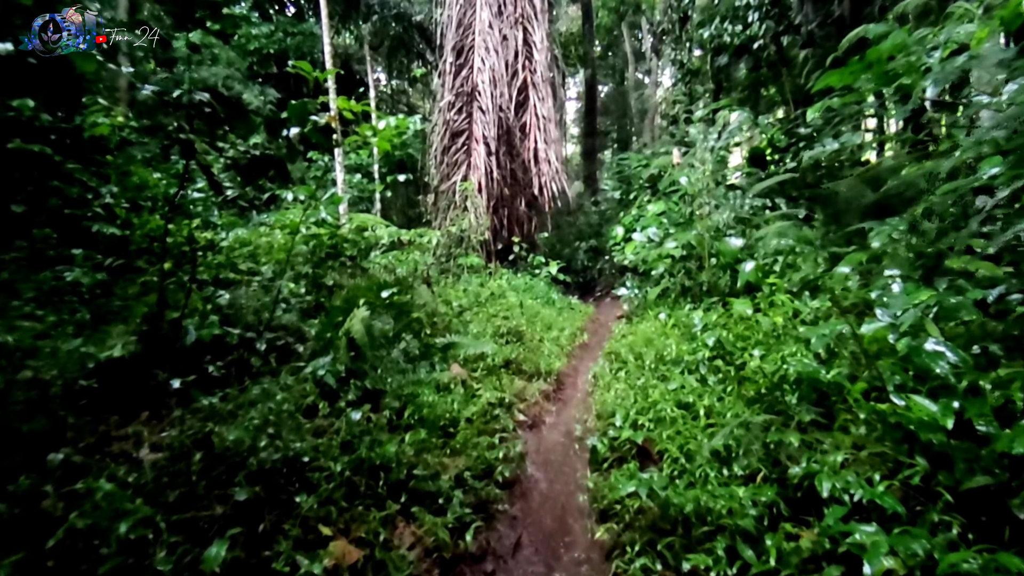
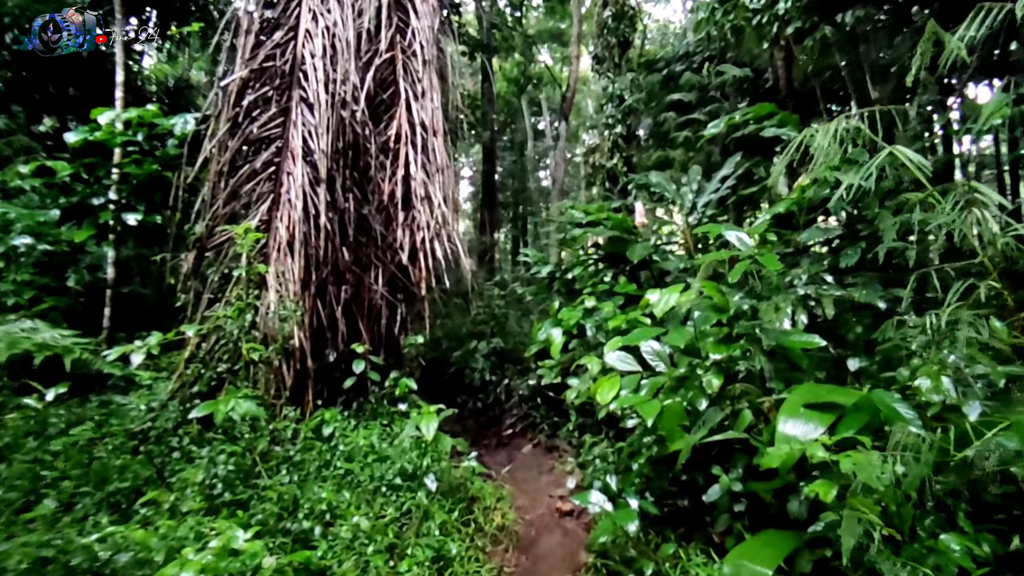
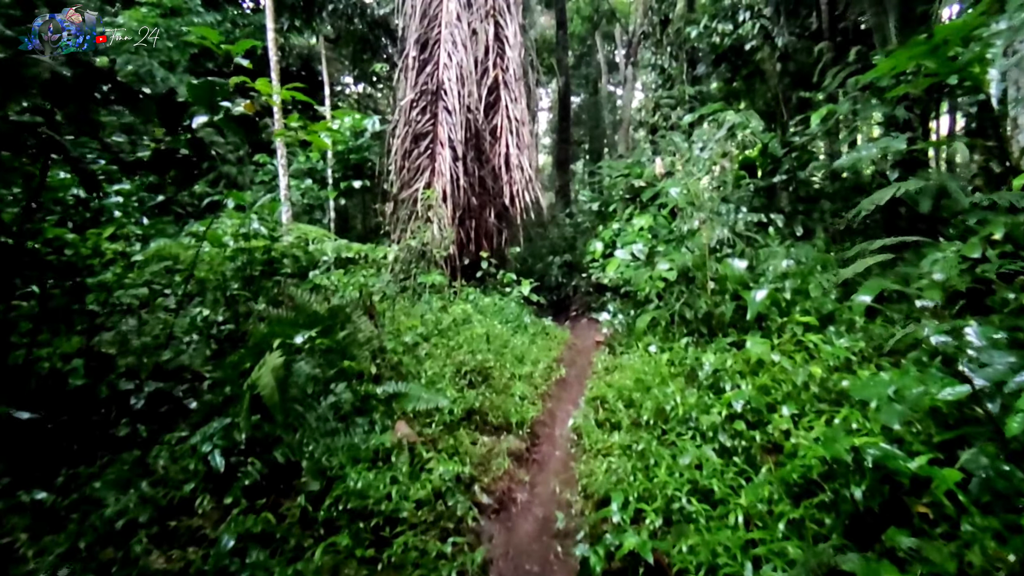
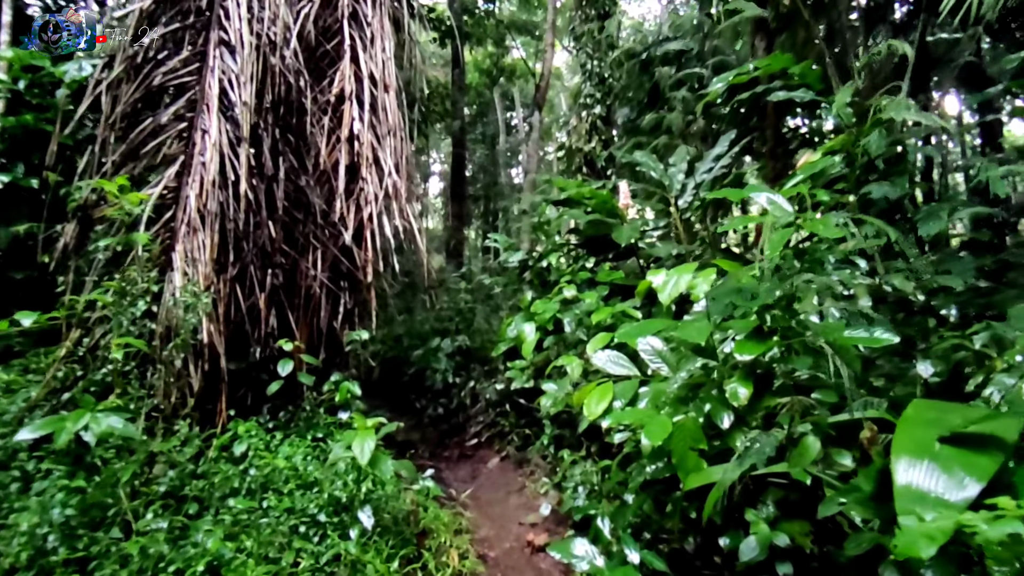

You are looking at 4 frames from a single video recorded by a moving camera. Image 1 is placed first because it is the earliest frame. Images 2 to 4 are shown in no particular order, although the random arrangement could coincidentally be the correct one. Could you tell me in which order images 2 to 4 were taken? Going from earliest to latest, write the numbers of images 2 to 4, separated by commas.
3, 2, 4
